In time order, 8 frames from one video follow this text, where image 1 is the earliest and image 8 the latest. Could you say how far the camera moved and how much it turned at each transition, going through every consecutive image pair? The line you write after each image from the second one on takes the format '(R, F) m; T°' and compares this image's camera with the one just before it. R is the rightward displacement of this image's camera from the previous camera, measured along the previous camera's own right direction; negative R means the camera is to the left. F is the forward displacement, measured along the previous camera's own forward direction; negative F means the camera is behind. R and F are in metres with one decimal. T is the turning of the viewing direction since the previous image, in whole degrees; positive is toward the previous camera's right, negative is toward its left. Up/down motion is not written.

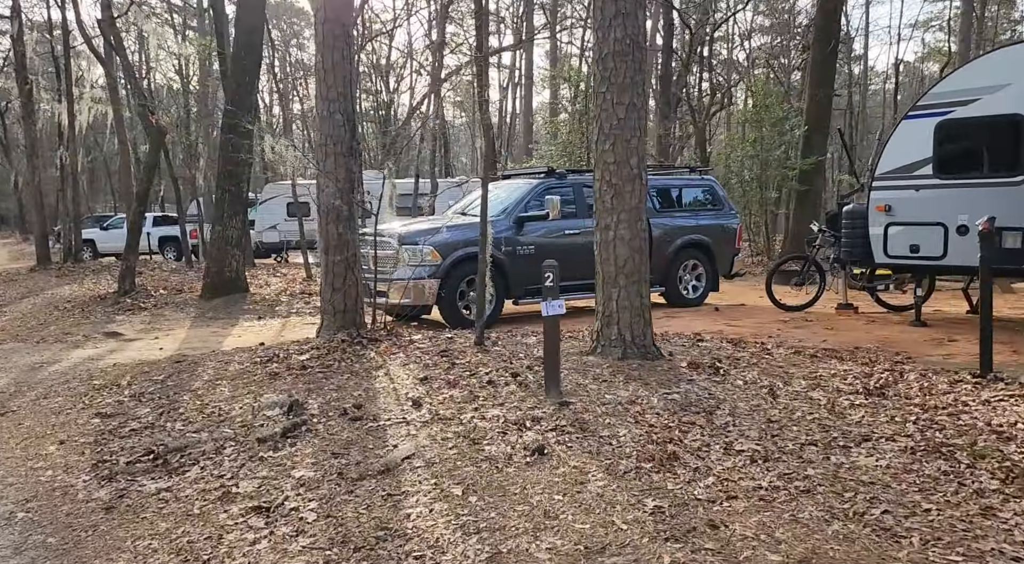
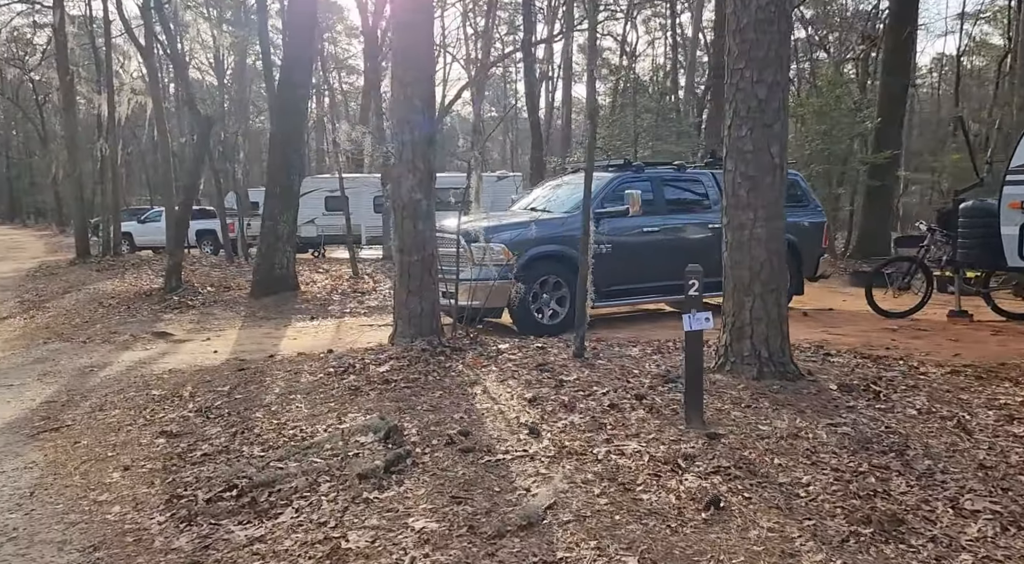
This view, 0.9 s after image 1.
(-0.5, +0.6) m; -2°
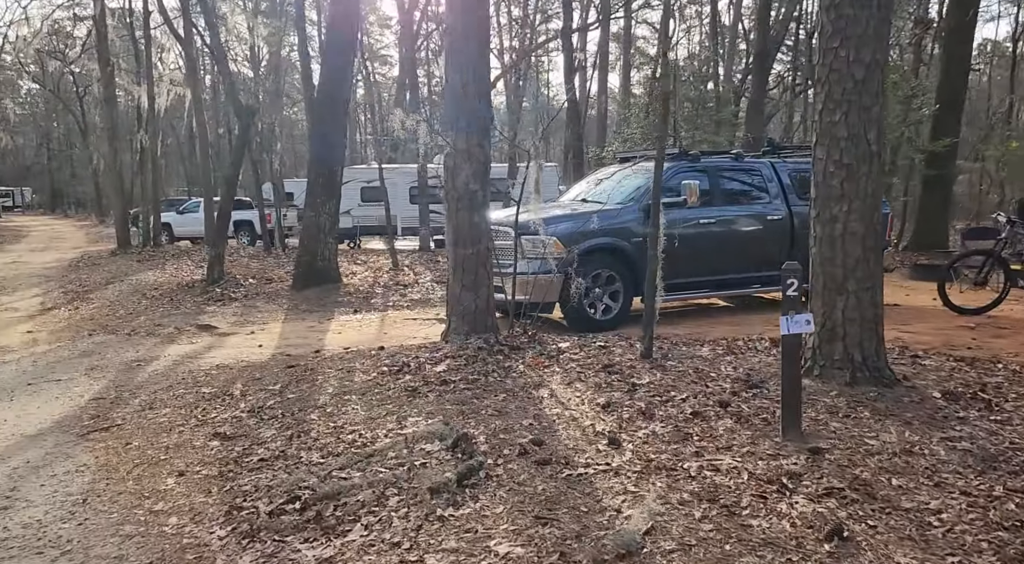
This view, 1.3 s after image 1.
(-0.2, +0.3) m; -2°
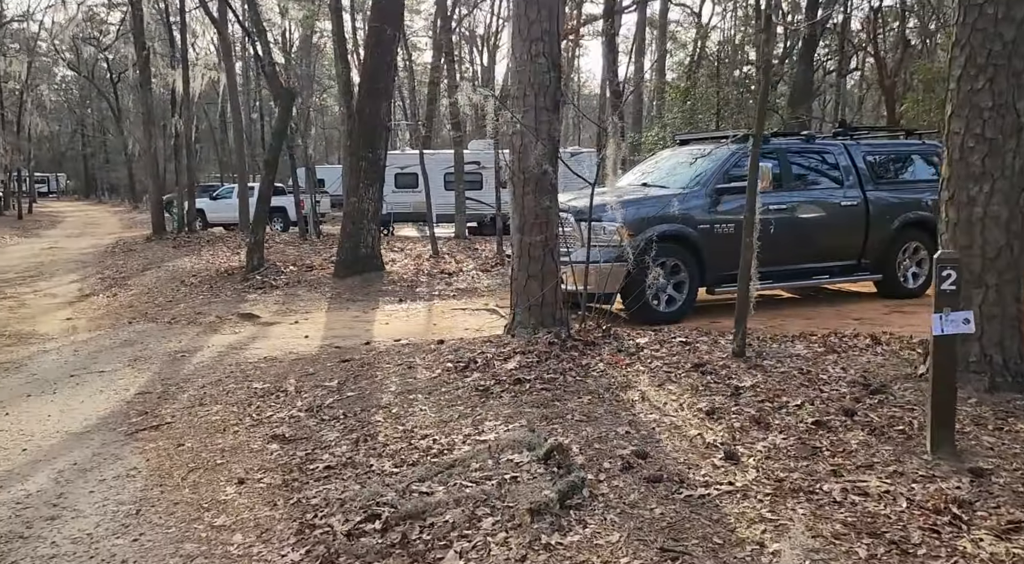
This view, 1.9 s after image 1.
(-0.3, +0.4) m; -2°
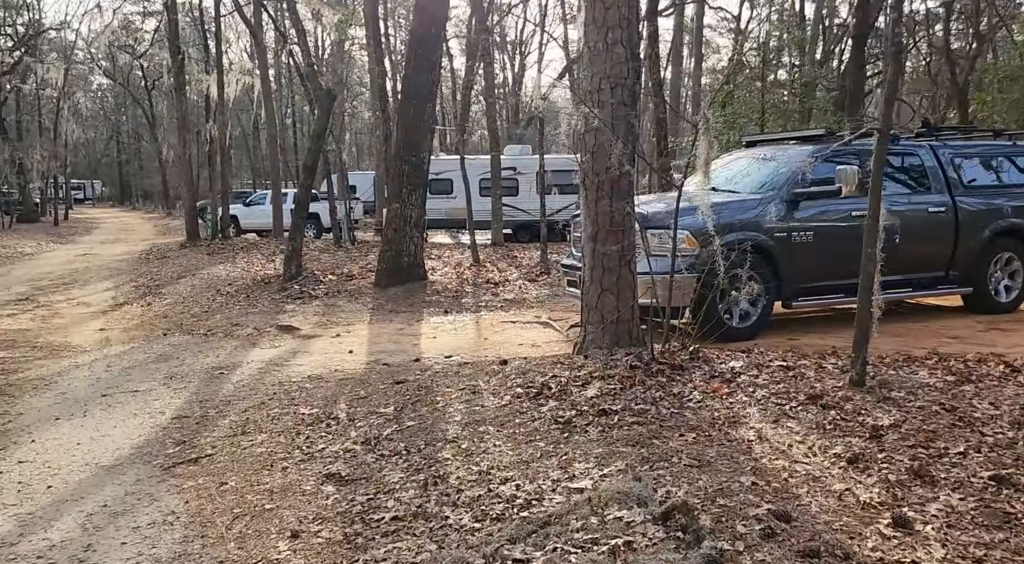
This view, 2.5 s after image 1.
(-0.3, +0.6) m; -2°
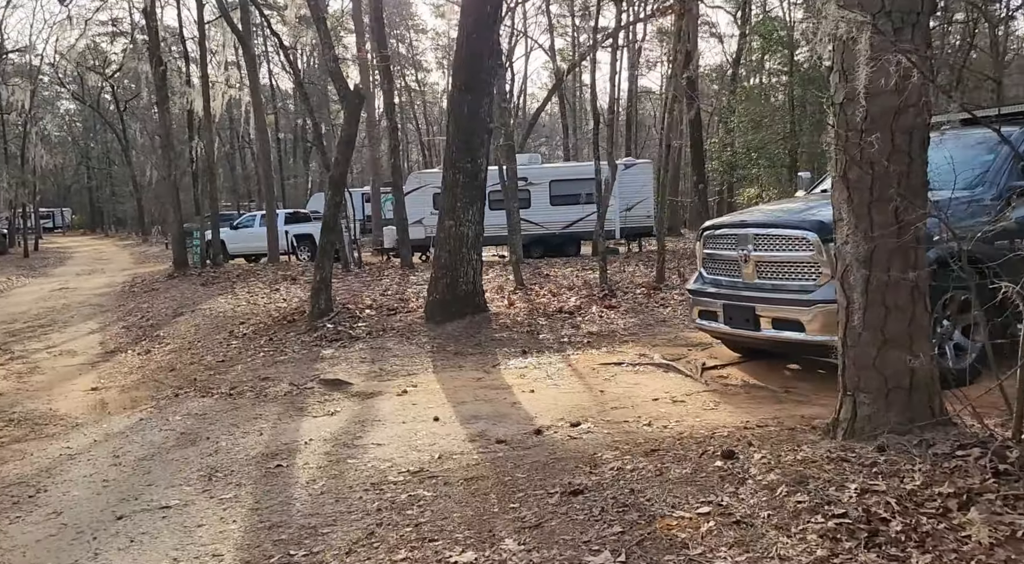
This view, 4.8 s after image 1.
(-1.1, +2.0) m; +1°
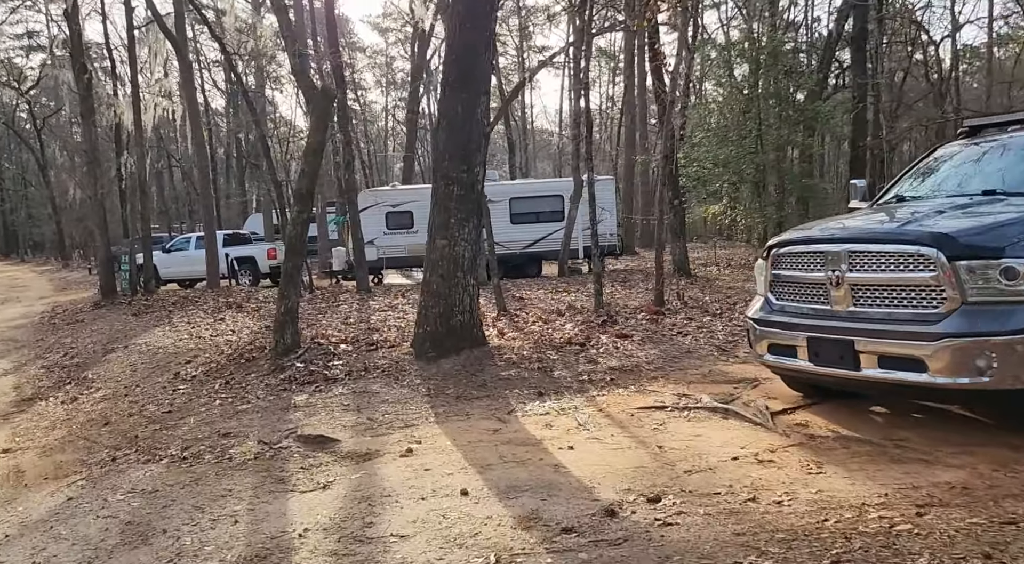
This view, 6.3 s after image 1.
(-0.6, +1.4) m; +4°
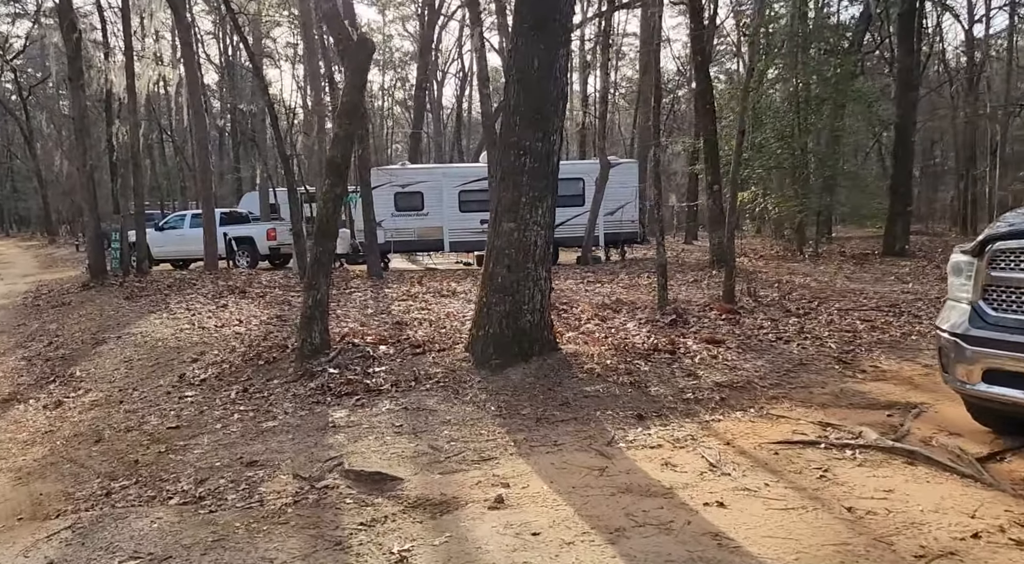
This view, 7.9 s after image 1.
(-0.7, +1.5) m; +1°
